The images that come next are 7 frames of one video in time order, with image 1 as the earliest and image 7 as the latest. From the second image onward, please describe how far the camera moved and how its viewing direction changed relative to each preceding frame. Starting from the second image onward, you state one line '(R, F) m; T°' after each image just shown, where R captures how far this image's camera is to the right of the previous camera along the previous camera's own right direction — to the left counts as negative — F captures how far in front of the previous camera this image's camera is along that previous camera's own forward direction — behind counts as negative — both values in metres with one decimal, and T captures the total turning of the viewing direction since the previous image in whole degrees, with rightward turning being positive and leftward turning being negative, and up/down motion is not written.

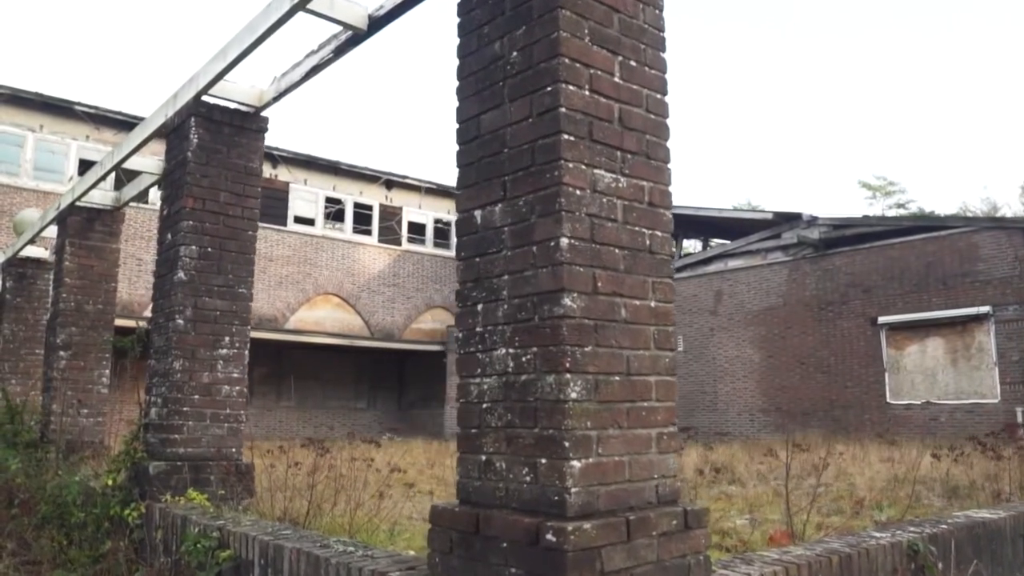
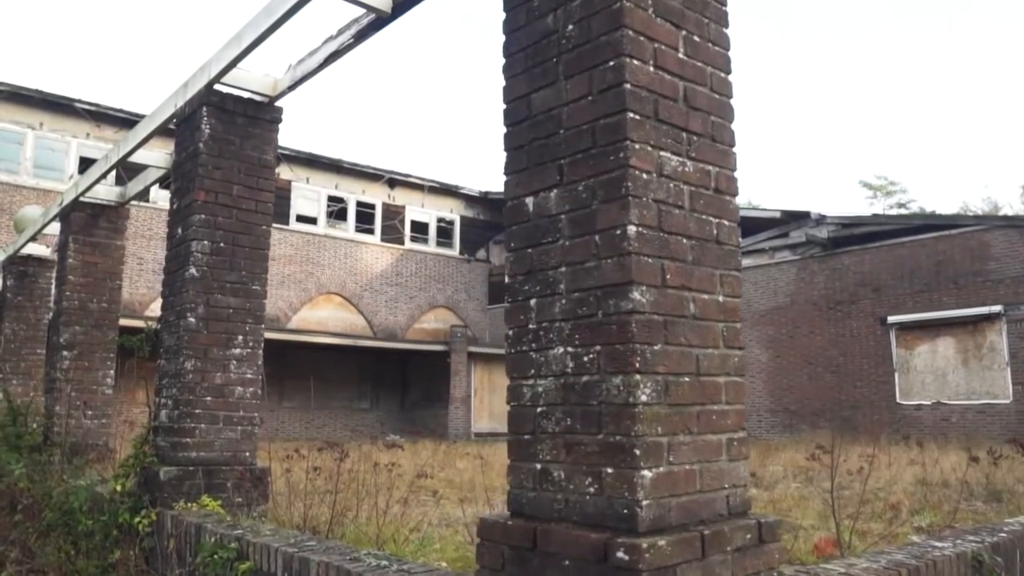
(-0.3, +0.3) m; 0°
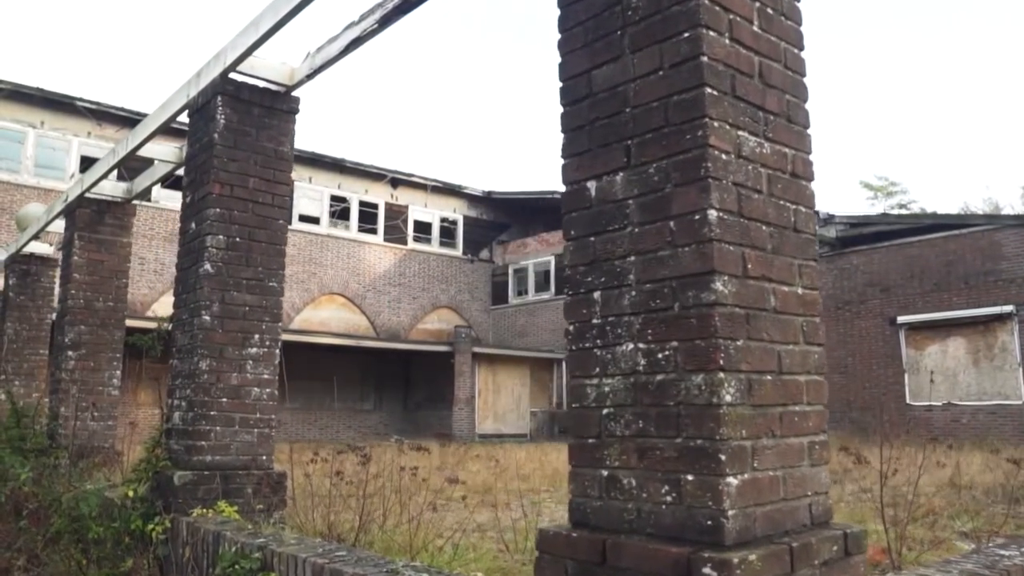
(-0.3, +0.2) m; 0°
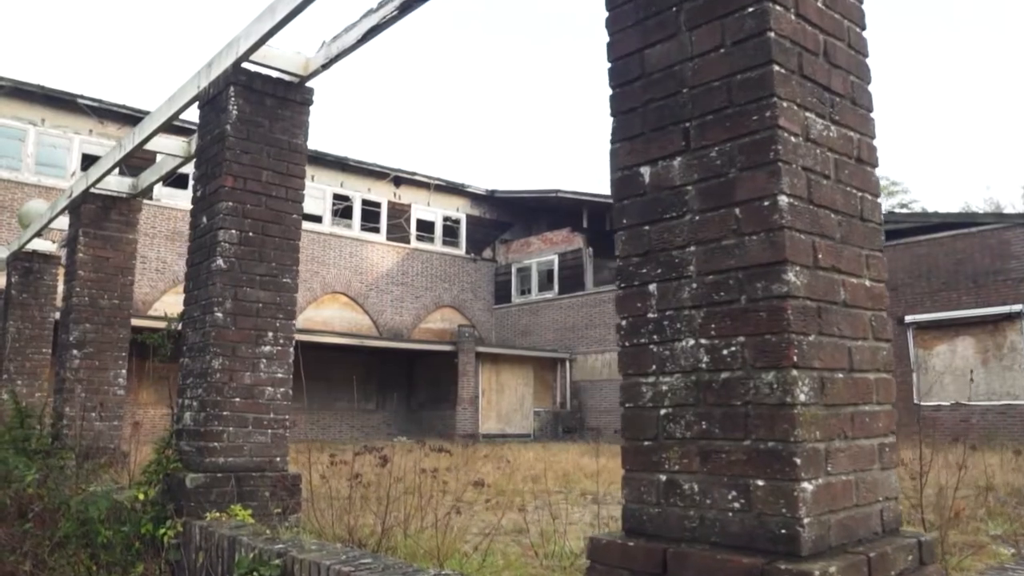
(-0.2, +0.2) m; 0°
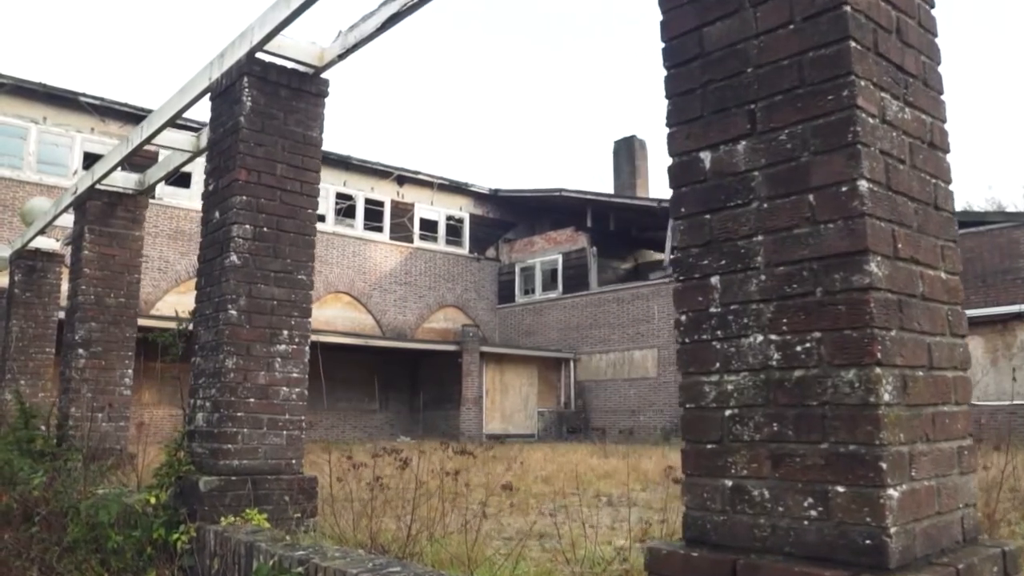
(-0.2, +0.2) m; 0°
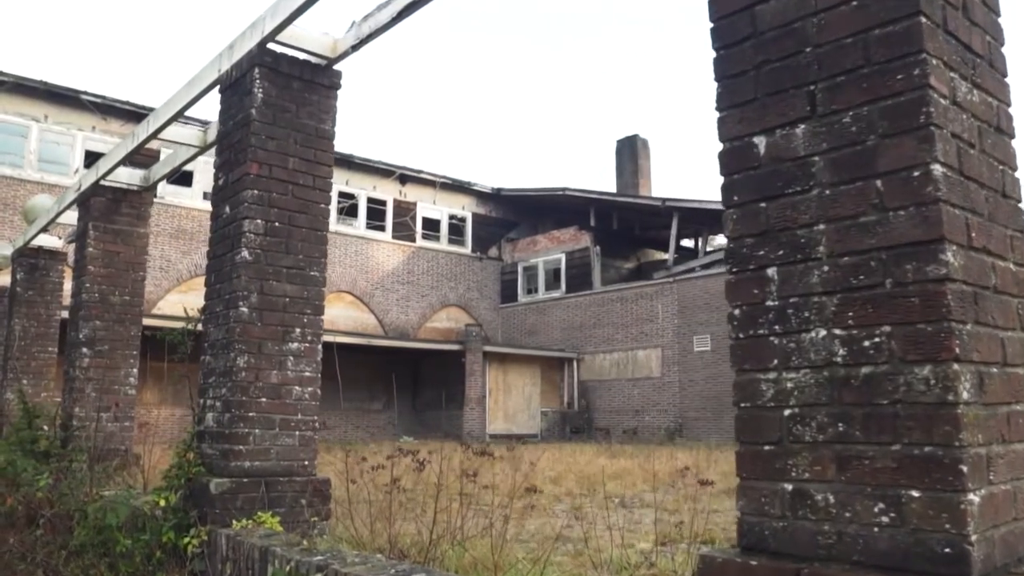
(-0.2, +0.1) m; 0°
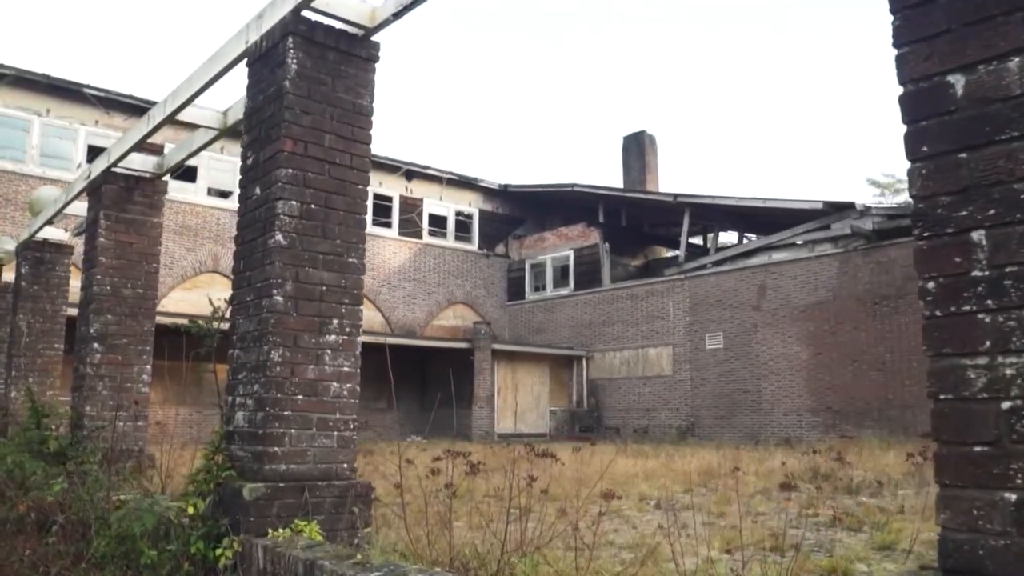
(-0.4, +0.4) m; 0°
